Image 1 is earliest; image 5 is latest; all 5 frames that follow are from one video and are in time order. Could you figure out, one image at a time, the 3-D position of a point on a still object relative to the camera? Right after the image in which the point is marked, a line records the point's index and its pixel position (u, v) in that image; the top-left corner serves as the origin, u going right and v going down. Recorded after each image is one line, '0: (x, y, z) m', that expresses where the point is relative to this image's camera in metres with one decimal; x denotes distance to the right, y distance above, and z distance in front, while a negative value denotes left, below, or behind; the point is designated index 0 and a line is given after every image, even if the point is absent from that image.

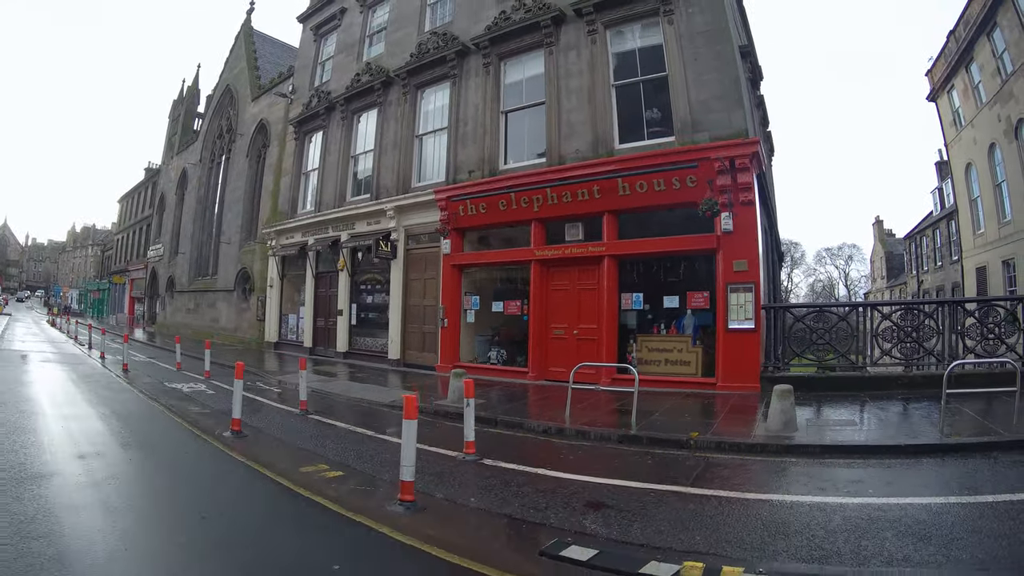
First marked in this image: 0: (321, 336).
0: (-6.2, -1.7, +16.2) m
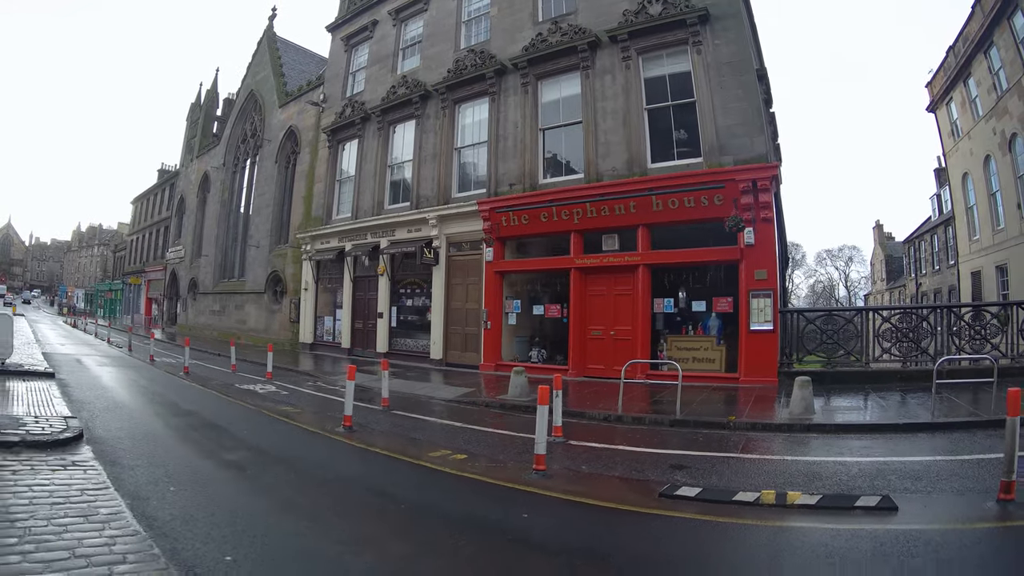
0: (-5.2, -1.8, +17.3) m
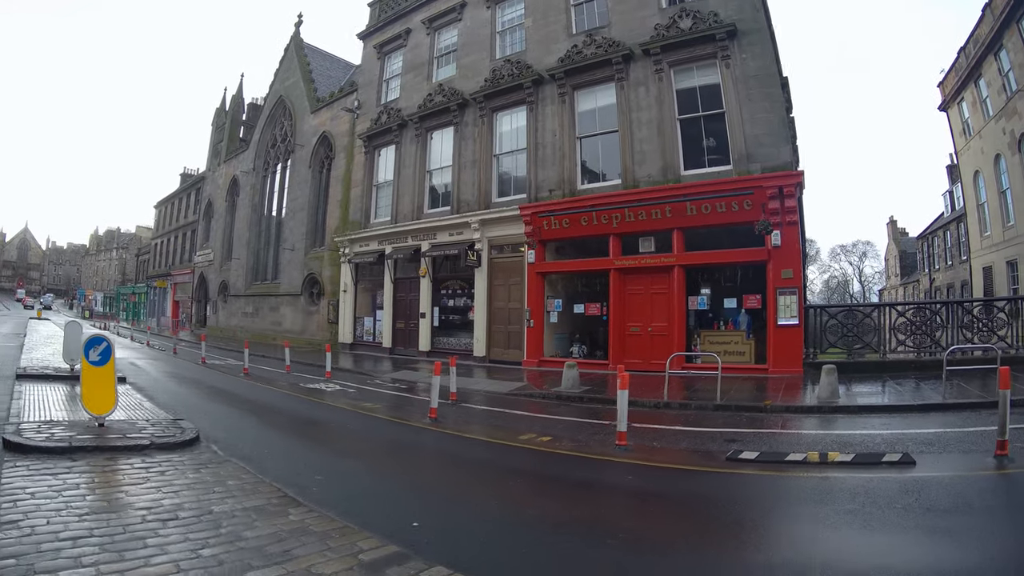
0: (-4.1, -1.8, +18.4) m
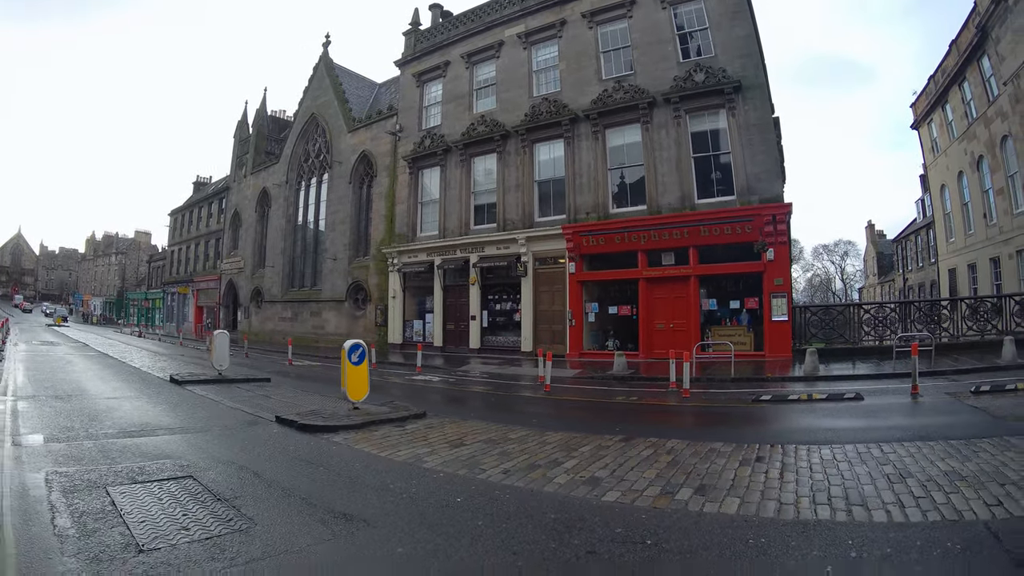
0: (-2.6, -2.1, +21.5) m
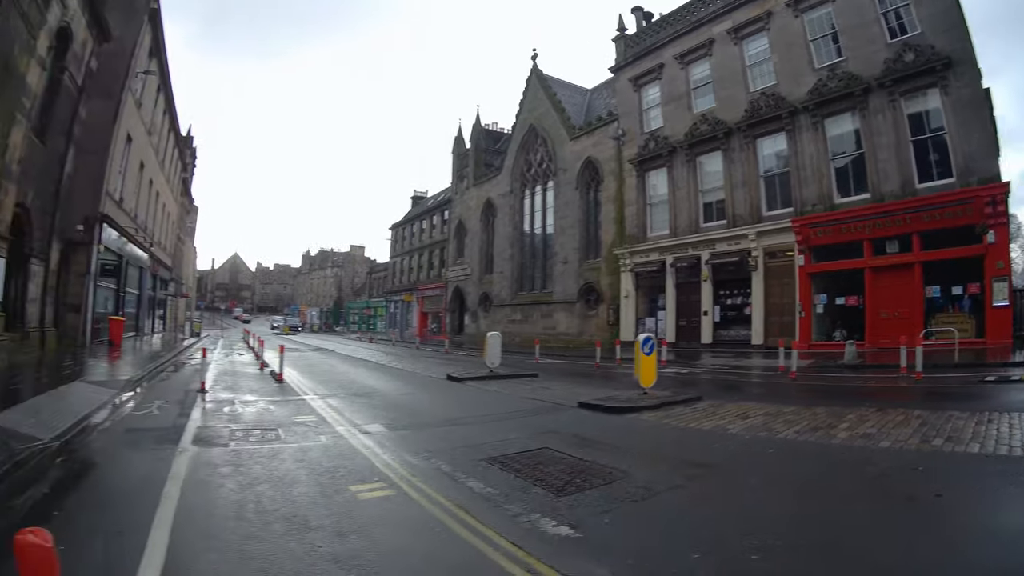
0: (+8.2, -2.1, +25.2) m
